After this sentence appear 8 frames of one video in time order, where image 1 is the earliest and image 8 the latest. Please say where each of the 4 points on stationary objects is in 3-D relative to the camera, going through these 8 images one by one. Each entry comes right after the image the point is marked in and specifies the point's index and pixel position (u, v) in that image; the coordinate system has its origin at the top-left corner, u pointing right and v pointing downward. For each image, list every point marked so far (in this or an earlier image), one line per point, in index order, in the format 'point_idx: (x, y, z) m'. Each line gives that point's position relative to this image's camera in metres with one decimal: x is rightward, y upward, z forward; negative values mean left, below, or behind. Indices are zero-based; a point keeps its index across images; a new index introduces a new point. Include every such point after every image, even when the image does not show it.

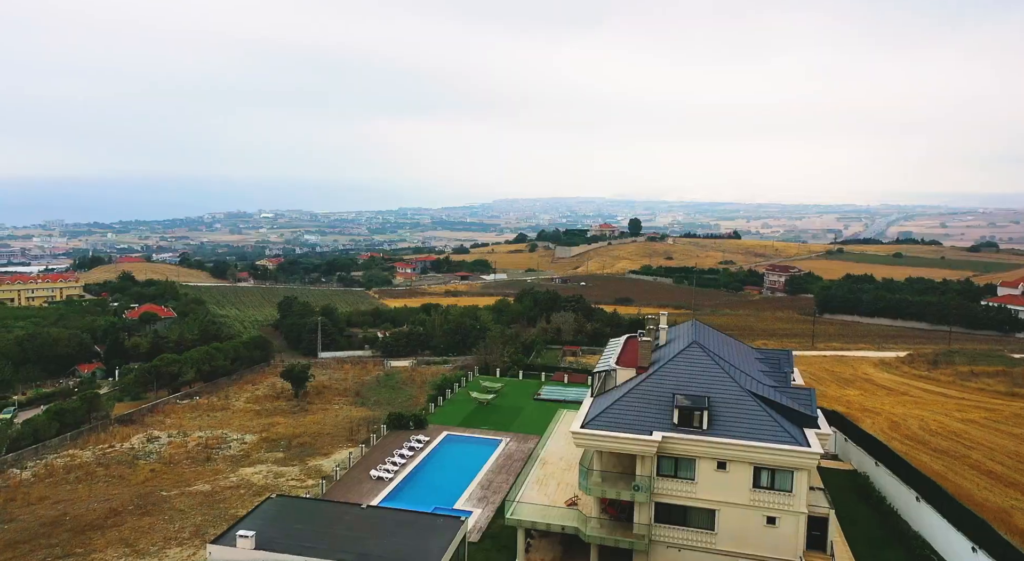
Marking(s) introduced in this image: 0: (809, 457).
0: (+5.6, -3.3, +14.0) m
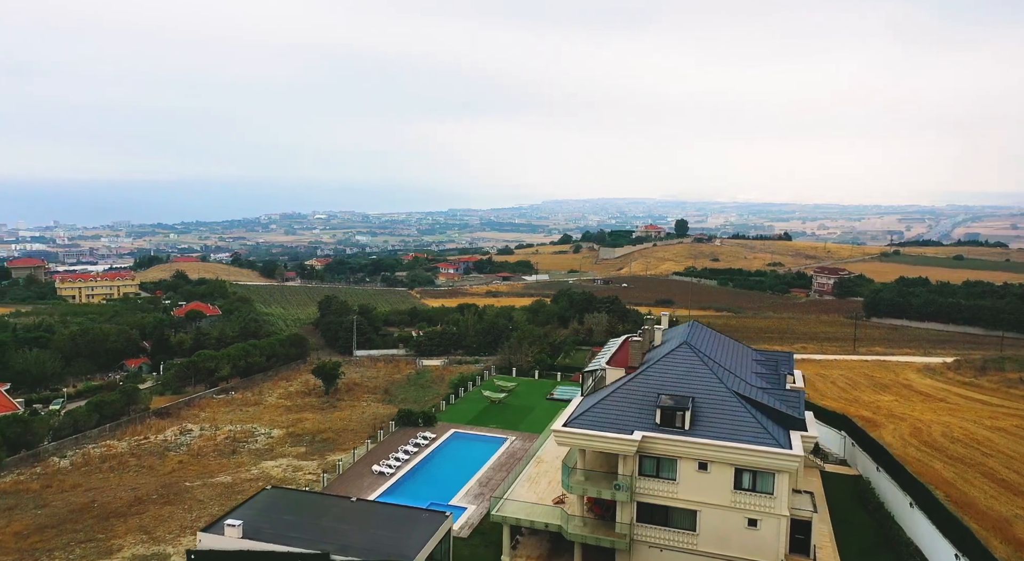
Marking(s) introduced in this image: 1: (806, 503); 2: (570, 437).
0: (+5.1, -3.3, +13.9) m
1: (+5.7, -4.4, +14.6) m
2: (+1.2, -3.1, +14.8) m
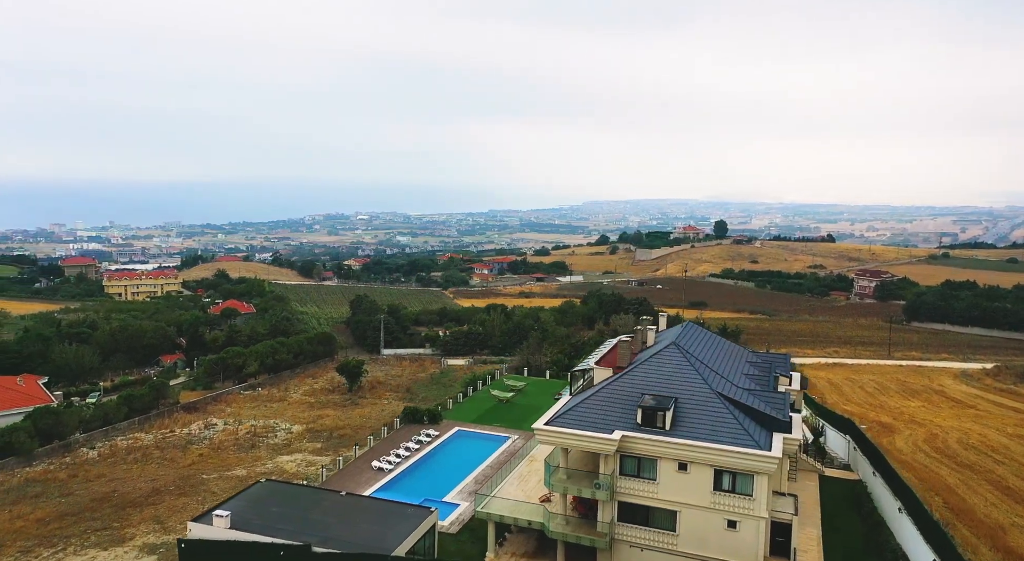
0: (+4.7, -3.3, +13.8) m
1: (+5.4, -4.4, +14.5) m
2: (+0.8, -3.1, +14.9) m
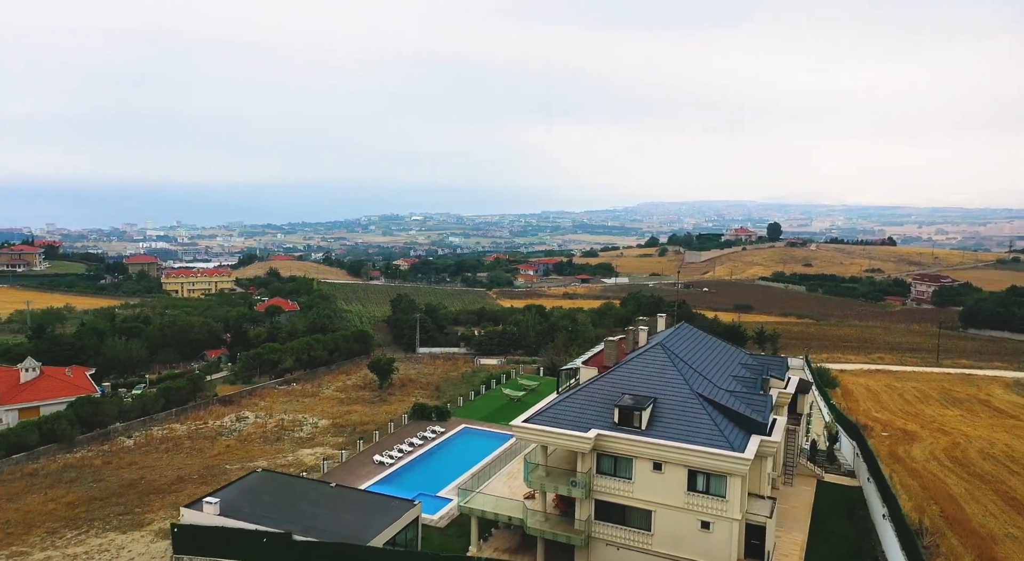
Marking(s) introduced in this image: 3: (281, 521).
0: (+4.2, -3.4, +13.7) m
1: (+4.9, -4.4, +14.4) m
2: (+0.3, -3.1, +15.1) m
3: (-4.8, -5.0, +15.3) m
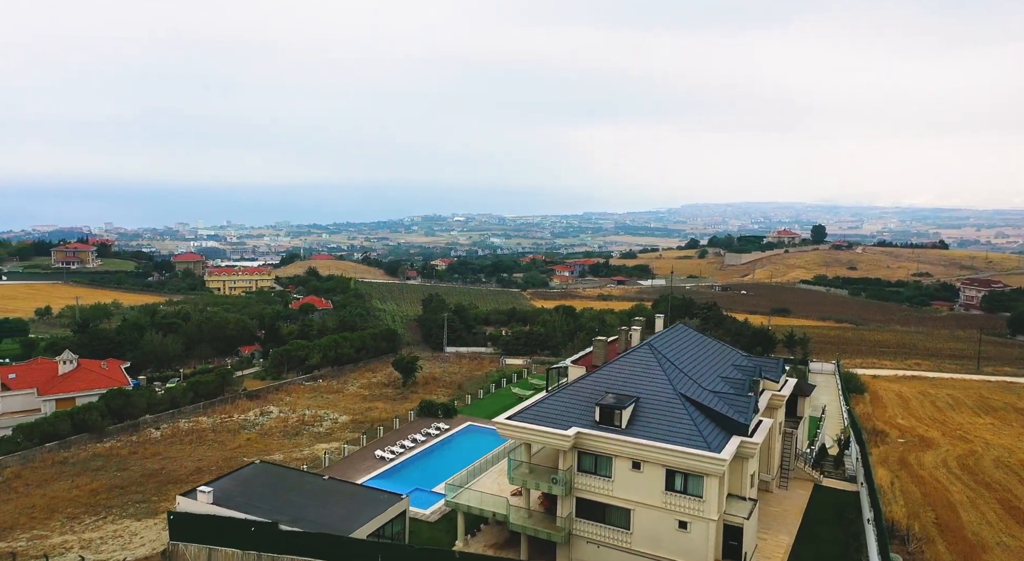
0: (+3.7, -3.4, +13.7) m
1: (+4.4, -4.4, +14.3) m
2: (0.0, -3.1, +15.2) m
3: (-5.1, -4.9, +15.8) m
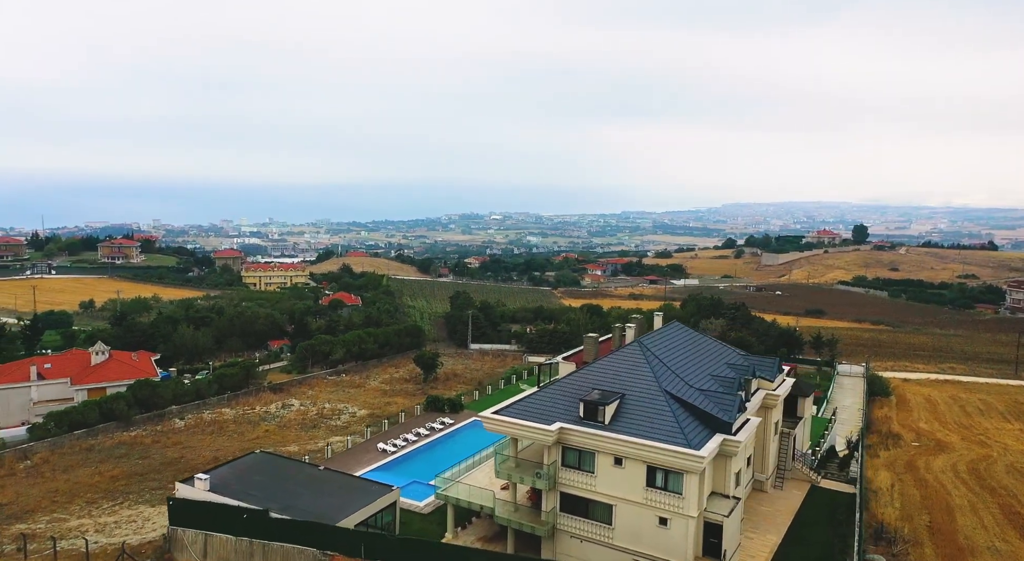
0: (+3.3, -3.3, +13.7) m
1: (+4.1, -4.4, +14.3) m
2: (-0.3, -3.0, +15.4) m
3: (-5.4, -4.8, +16.2) m
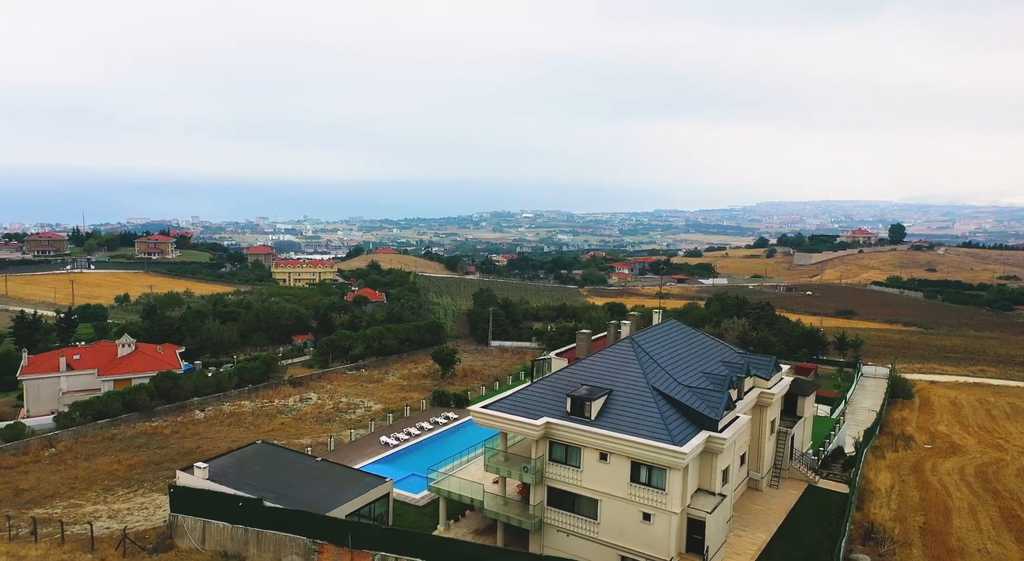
0: (+3.0, -3.2, +13.7) m
1: (+3.8, -4.3, +14.3) m
2: (-0.6, -2.9, +15.6) m
3: (-5.6, -4.6, +16.6) m
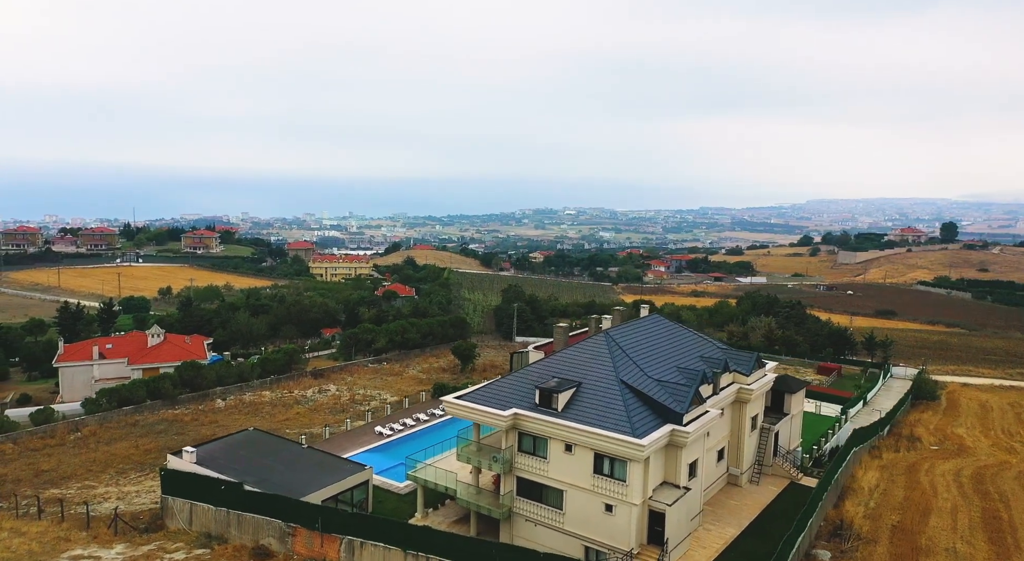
0: (+2.3, -3.1, +13.8) m
1: (+3.1, -4.2, +14.3) m
2: (-1.2, -2.7, +15.9) m
3: (-6.2, -4.4, +17.2) m
